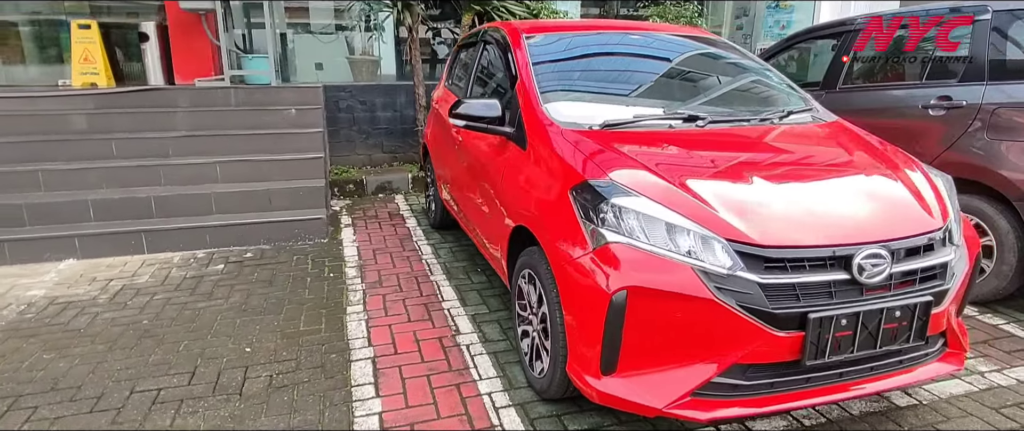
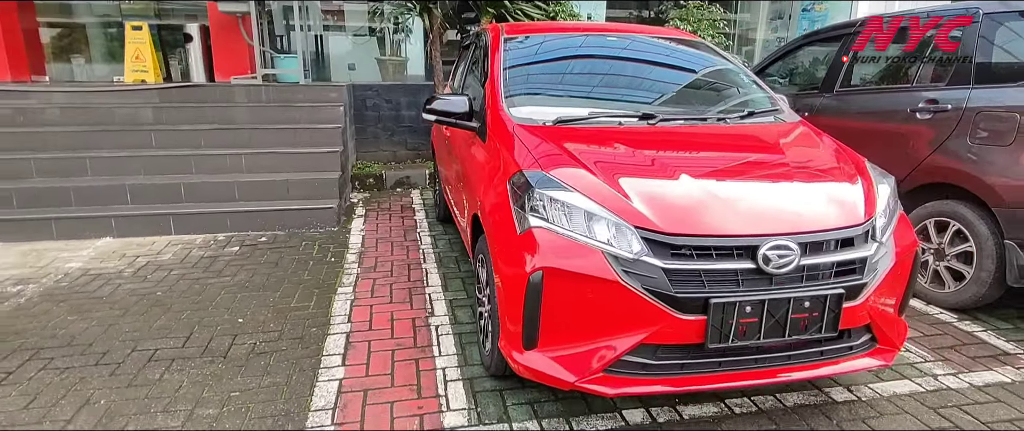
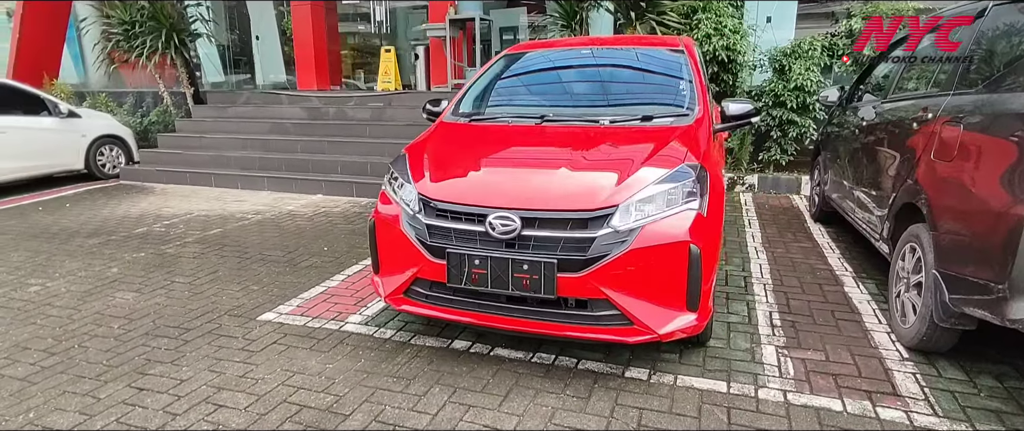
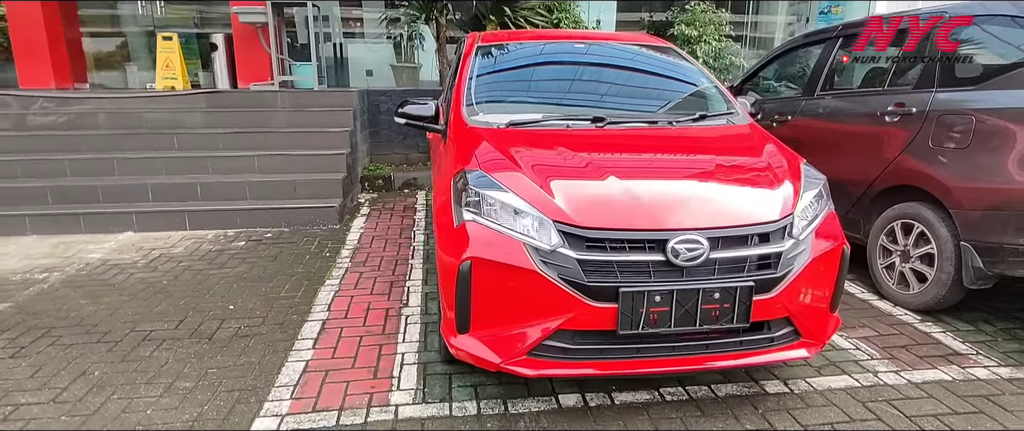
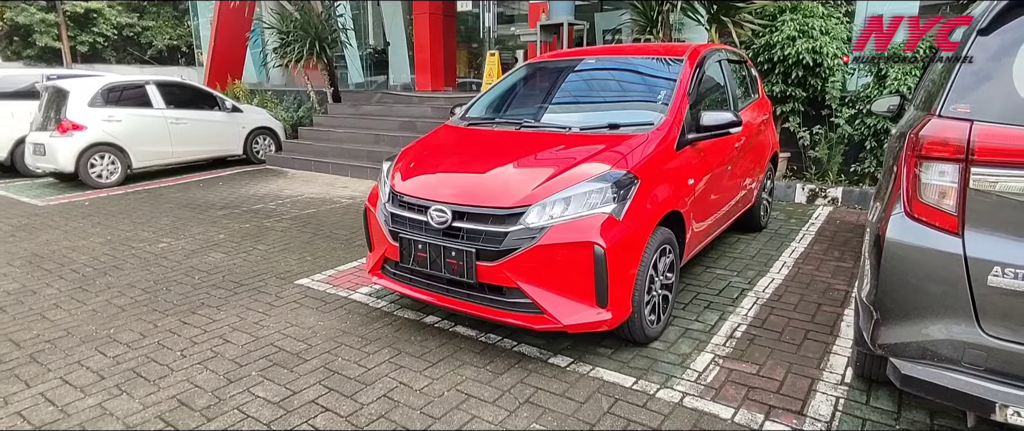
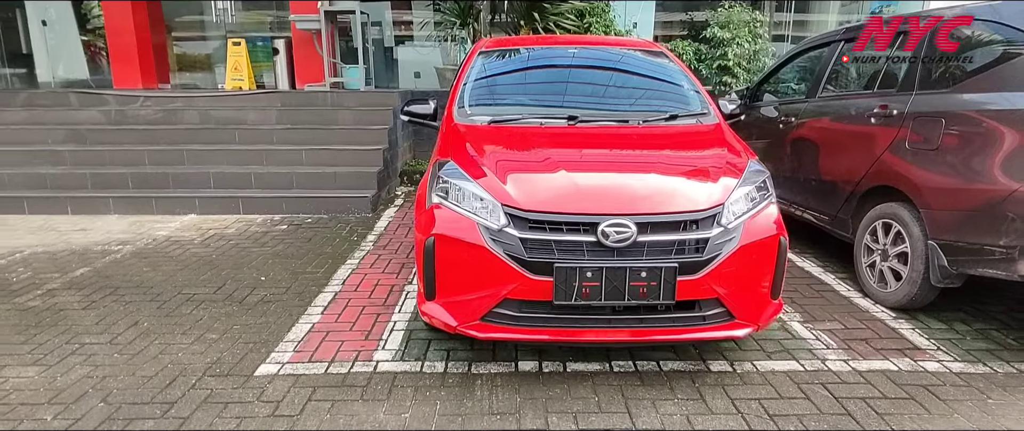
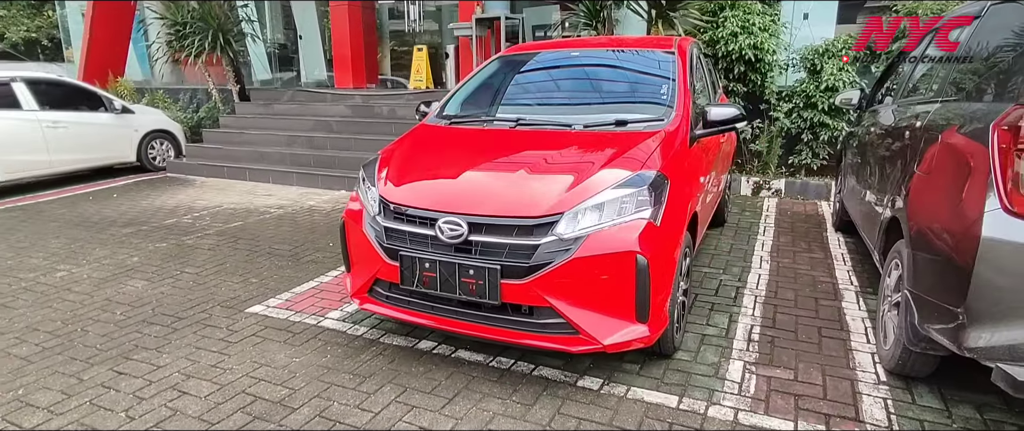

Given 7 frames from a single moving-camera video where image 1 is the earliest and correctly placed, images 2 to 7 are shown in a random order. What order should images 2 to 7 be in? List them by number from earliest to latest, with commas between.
2, 4, 6, 3, 7, 5
